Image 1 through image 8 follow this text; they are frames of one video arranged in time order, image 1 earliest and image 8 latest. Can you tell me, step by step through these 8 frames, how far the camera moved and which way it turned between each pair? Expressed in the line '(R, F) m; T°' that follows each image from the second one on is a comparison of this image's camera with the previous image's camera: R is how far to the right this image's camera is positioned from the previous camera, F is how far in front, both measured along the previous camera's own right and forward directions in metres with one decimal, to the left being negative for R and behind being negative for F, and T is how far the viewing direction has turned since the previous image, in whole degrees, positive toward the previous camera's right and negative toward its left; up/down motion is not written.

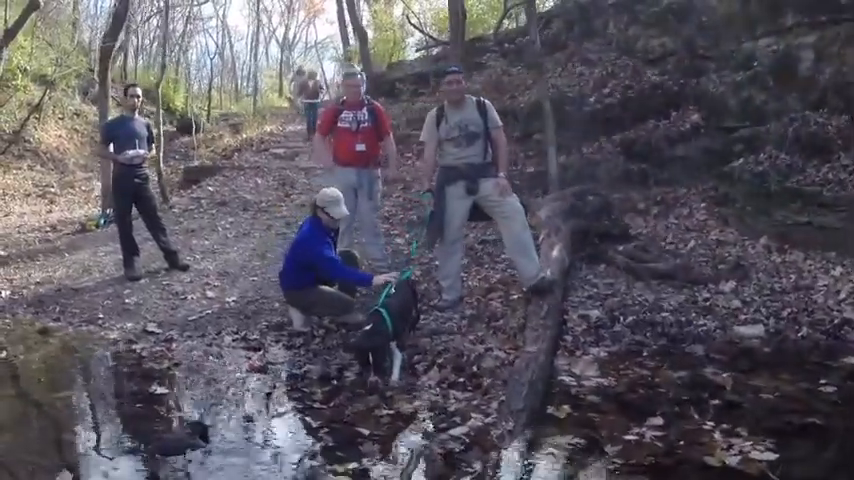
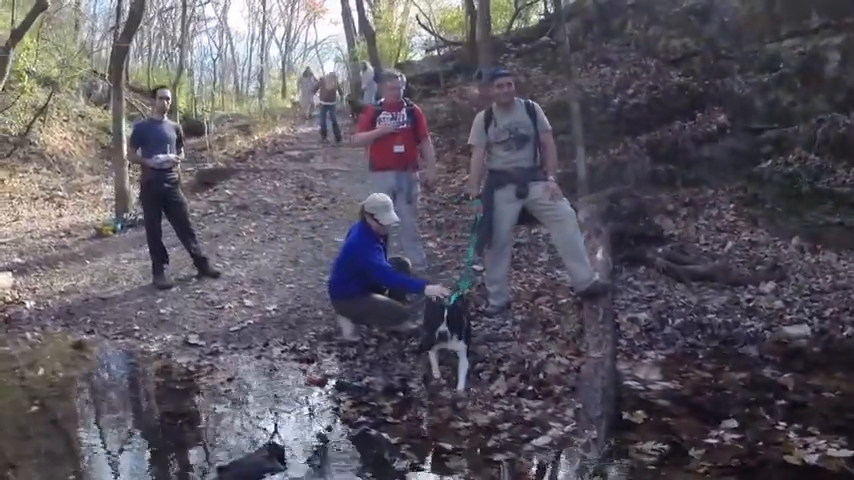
(-0.3, +0.1) m; 0°
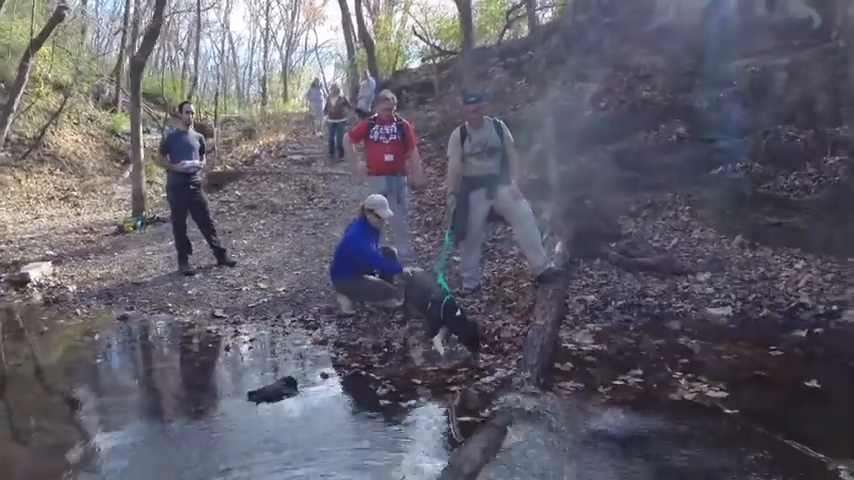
(+0.1, -1.2) m; 0°
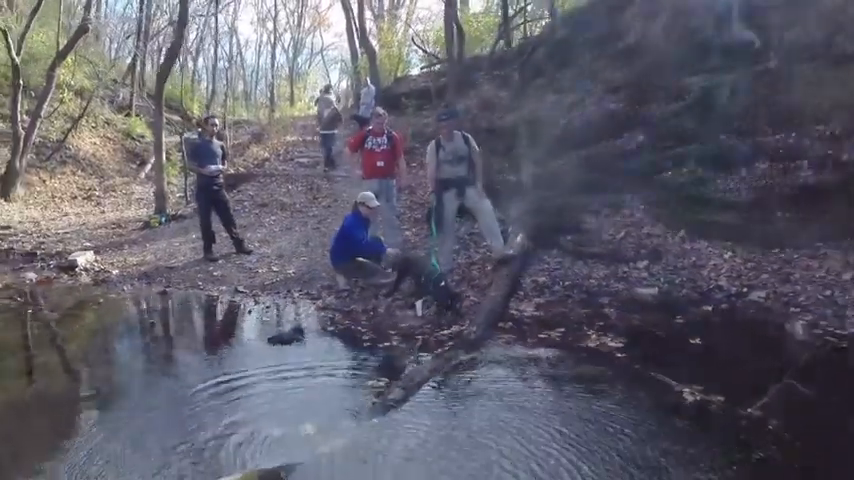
(+0.2, -1.6) m; 0°
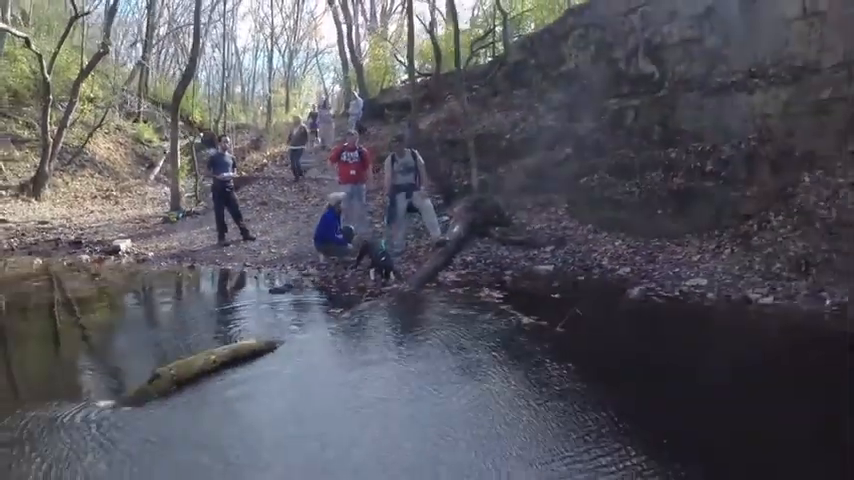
(+0.5, -3.1) m; 0°
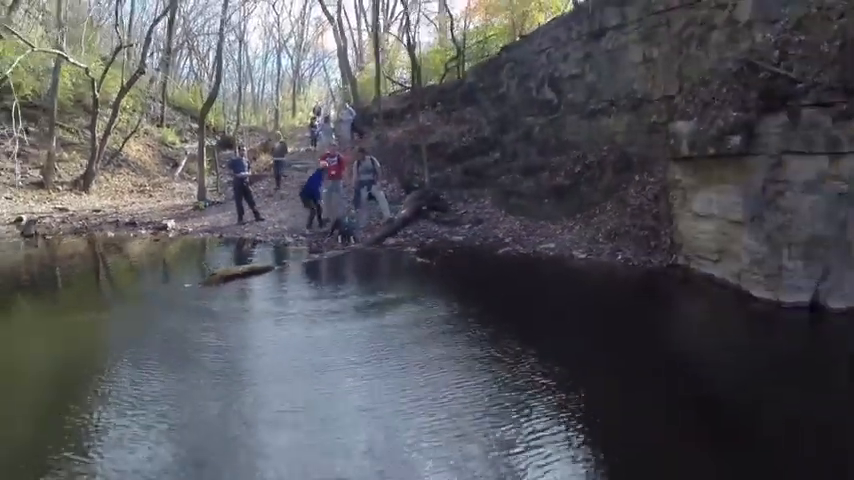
(+1.1, -5.5) m; -1°
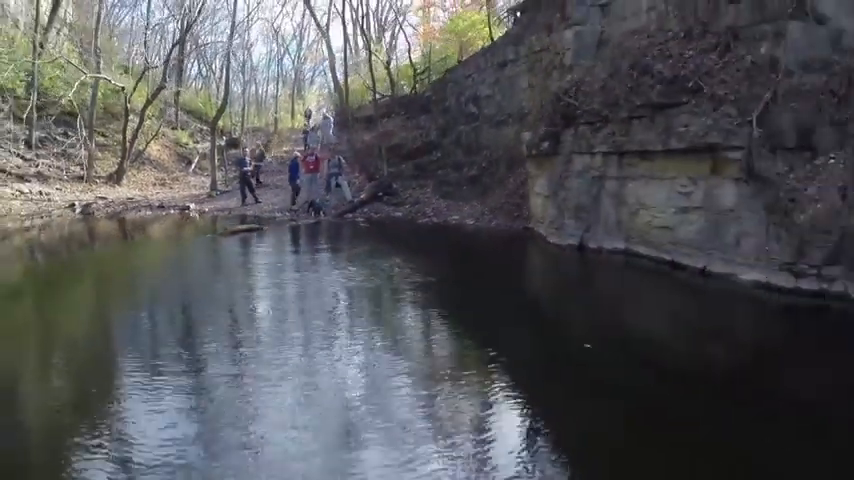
(+1.6, -6.7) m; -1°
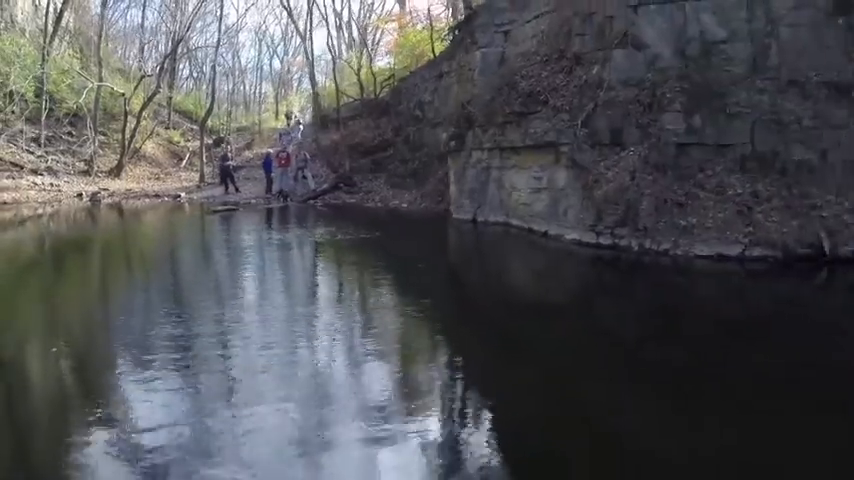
(+1.6, -4.9) m; 0°
